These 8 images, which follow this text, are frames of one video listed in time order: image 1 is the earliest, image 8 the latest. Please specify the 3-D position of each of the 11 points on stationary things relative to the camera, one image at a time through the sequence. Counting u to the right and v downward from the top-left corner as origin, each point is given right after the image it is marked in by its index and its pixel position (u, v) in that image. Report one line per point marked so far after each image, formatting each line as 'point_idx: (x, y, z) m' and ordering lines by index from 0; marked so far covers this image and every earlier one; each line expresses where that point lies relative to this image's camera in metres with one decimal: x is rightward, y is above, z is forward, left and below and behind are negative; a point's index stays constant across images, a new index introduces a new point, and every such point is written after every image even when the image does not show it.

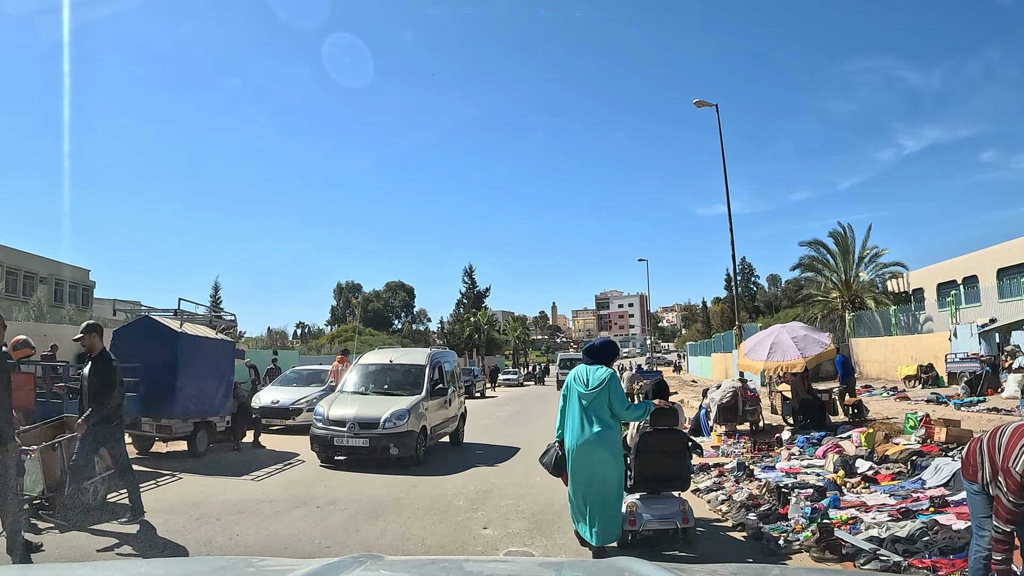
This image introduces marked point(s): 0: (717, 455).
0: (+3.7, -3.0, +11.5) m
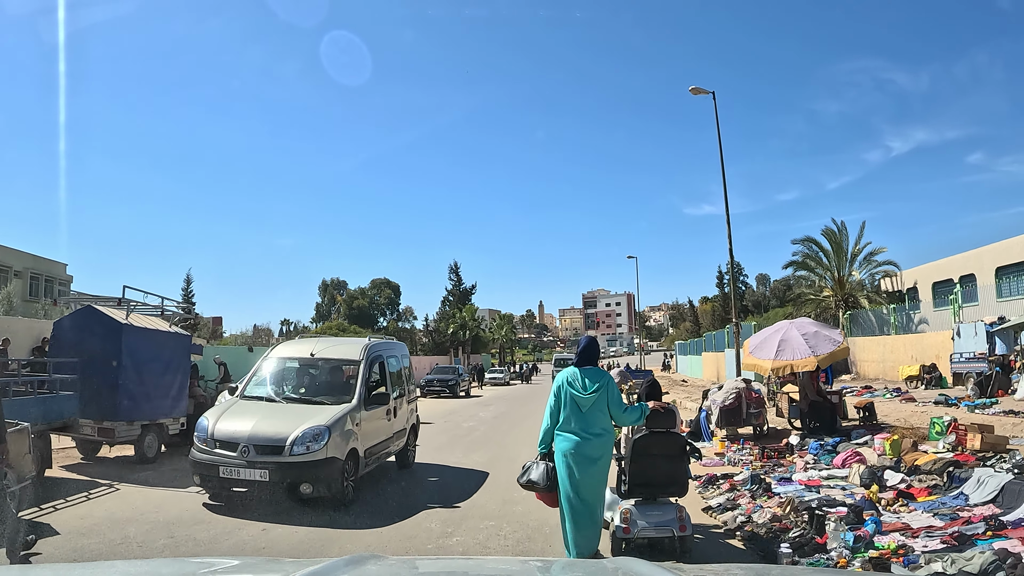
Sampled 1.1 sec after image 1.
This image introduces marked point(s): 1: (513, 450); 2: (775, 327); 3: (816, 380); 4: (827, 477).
0: (+3.4, -2.9, +10.3) m
1: (0.0, -3.1, +12.5) m
2: (+5.2, -0.8, +12.6) m
3: (+6.3, -1.9, +13.1) m
4: (+4.4, -2.7, +8.9) m
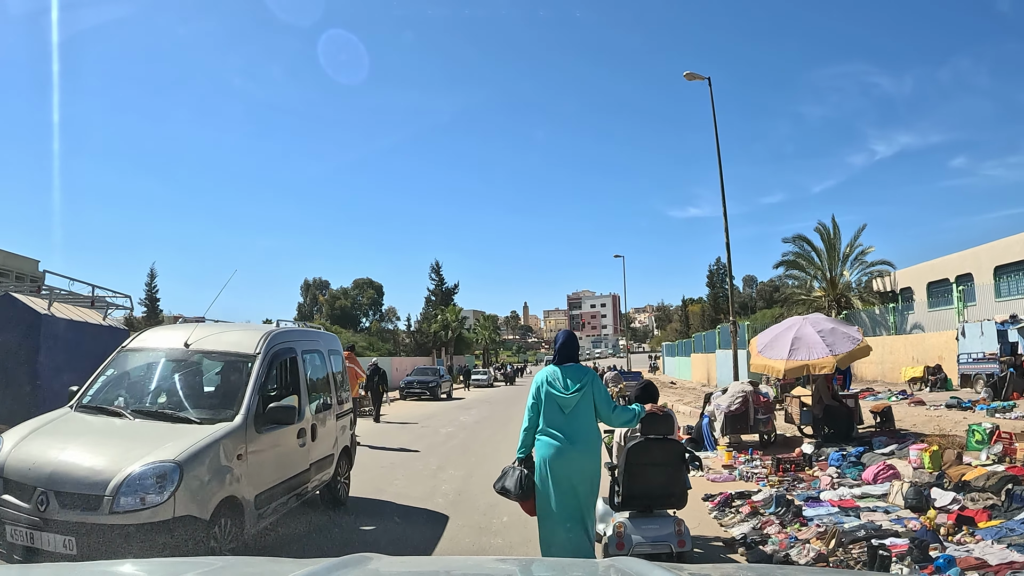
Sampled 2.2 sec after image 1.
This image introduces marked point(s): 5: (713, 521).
0: (+3.2, -2.7, +9.0) m
1: (-0.3, -2.9, +11.1) m
2: (+4.9, -0.6, +11.3) m
3: (+5.9, -1.8, +11.9) m
4: (+4.2, -2.5, +7.6) m
5: (+2.2, -2.6, +7.1) m
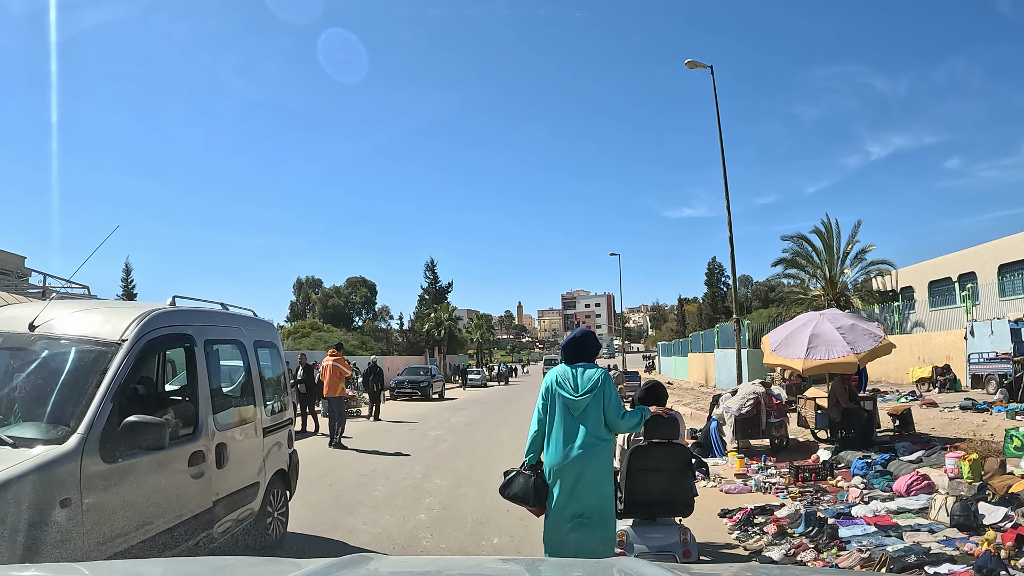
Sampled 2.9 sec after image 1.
0: (+3.1, -2.6, +8.2) m
1: (-0.4, -2.7, +10.2) m
2: (+4.8, -0.5, +10.5) m
3: (+5.8, -1.7, +11.0) m
4: (+4.1, -2.4, +6.7) m
5: (+2.2, -2.5, +6.2) m
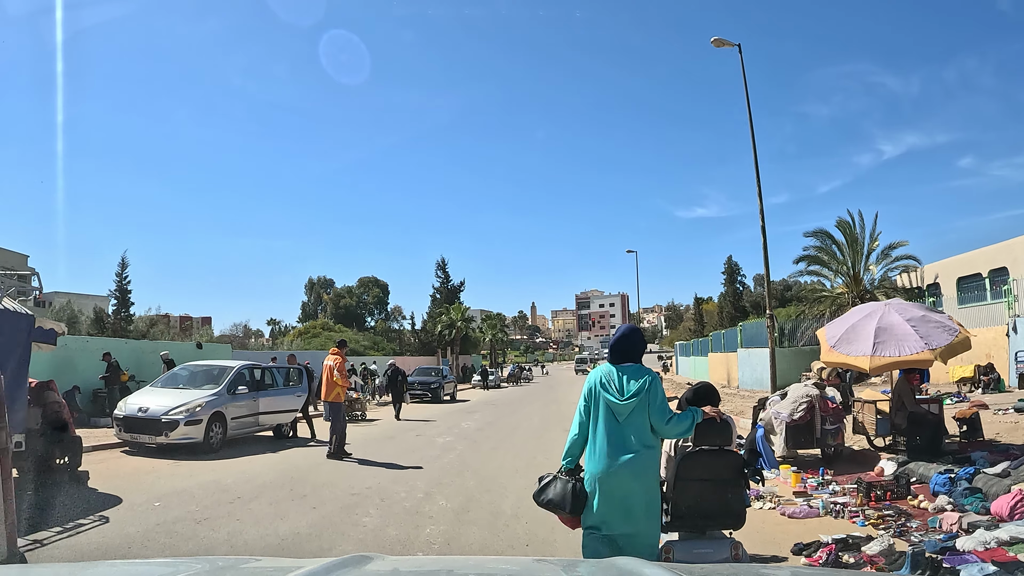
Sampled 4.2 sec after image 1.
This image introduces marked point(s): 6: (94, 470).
0: (+3.3, -2.4, +6.9) m
1: (-0.1, -2.6, +9.0) m
2: (+5.0, -0.3, +9.2) m
3: (+6.1, -1.5, +9.7) m
4: (+4.3, -2.2, +5.5) m
5: (+2.4, -2.3, +5.0) m
6: (-5.0, -2.2, +7.5) m
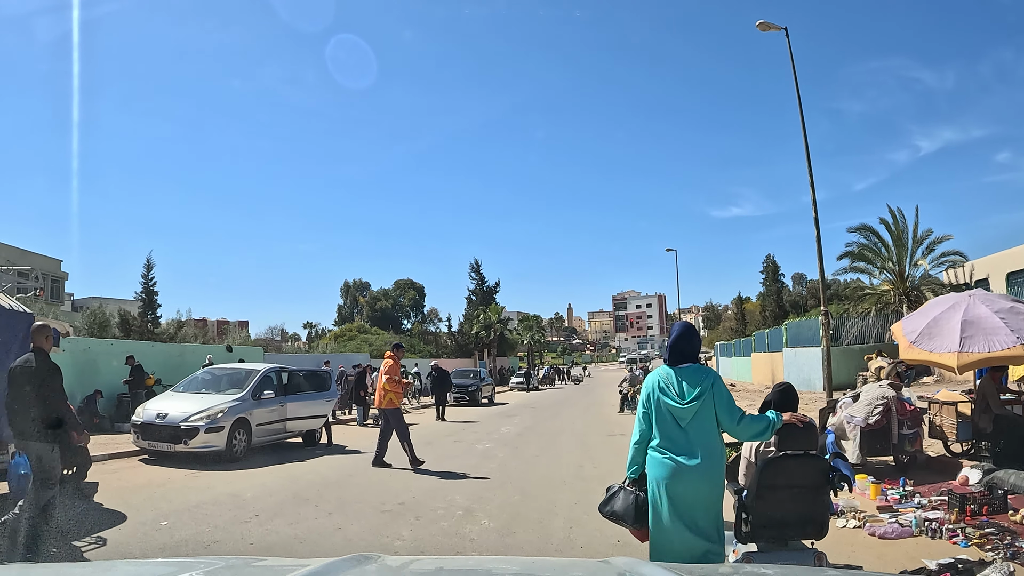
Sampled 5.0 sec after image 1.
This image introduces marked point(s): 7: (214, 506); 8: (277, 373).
0: (+3.8, -2.3, +6.1) m
1: (+0.5, -2.5, +8.4) m
2: (+5.6, -0.2, +8.3) m
3: (+6.7, -1.3, +8.8) m
4: (+4.7, -2.1, +4.6) m
5: (+2.7, -2.2, +4.2) m
6: (-4.5, -2.2, +7.1) m
7: (-2.9, -2.1, +6.2) m
8: (-3.8, -1.4, +10.2) m
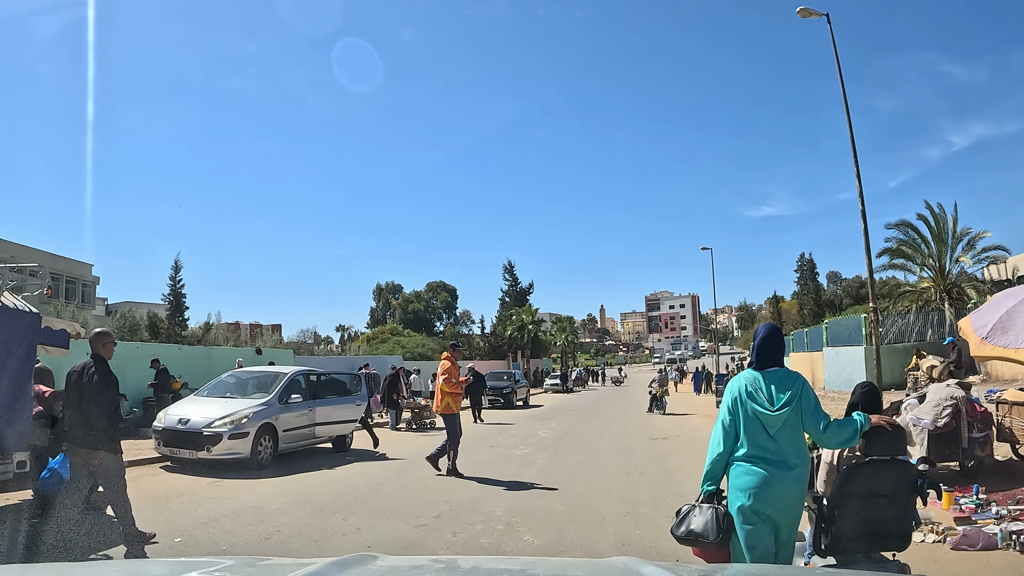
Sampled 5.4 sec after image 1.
0: (+4.2, -2.2, +5.5) m
1: (+1.0, -2.5, +8.0) m
2: (+6.0, -0.1, +7.6) m
3: (+7.2, -1.2, +8.0) m
4: (+5.0, -2.0, +4.0) m
5: (+3.0, -2.1, +3.7) m
6: (-4.0, -2.2, +6.9) m
7: (-2.6, -2.1, +5.9) m
8: (-3.2, -1.4, +9.9) m
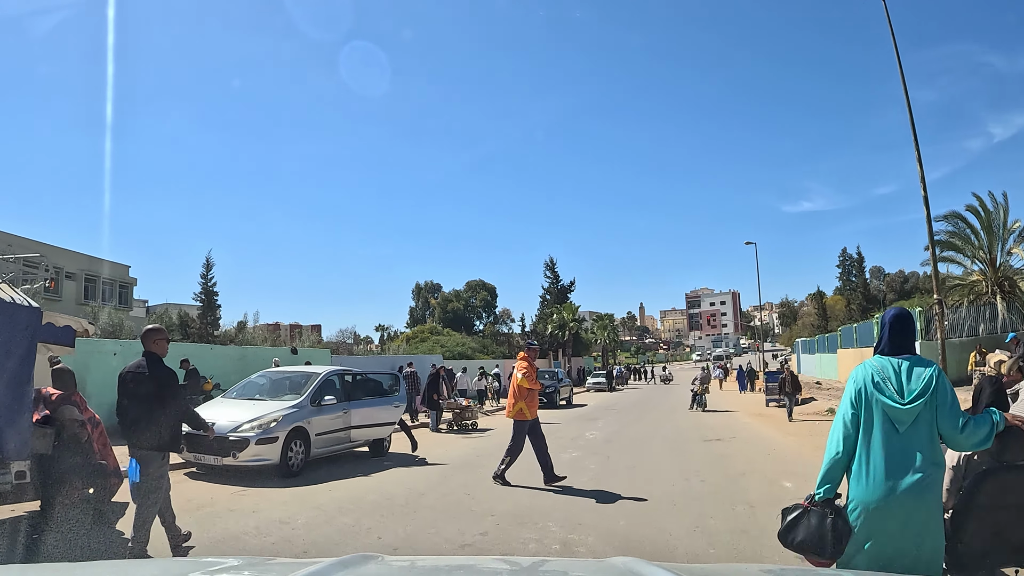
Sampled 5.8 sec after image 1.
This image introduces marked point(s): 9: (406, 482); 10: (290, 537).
0: (+4.6, -2.0, +4.8) m
1: (+1.5, -2.4, +7.4) m
2: (+6.5, +0.1, +6.8) m
3: (+7.7, -1.0, +7.1) m
4: (+5.3, -1.8, +3.2) m
5: (+3.3, -2.0, +3.0) m
6: (-3.6, -2.1, +6.6) m
7: (-2.1, -2.1, +5.6) m
8: (-2.6, -1.3, +9.6) m
9: (-1.3, -2.5, +8.2) m
10: (-1.8, -2.1, +5.5) m
